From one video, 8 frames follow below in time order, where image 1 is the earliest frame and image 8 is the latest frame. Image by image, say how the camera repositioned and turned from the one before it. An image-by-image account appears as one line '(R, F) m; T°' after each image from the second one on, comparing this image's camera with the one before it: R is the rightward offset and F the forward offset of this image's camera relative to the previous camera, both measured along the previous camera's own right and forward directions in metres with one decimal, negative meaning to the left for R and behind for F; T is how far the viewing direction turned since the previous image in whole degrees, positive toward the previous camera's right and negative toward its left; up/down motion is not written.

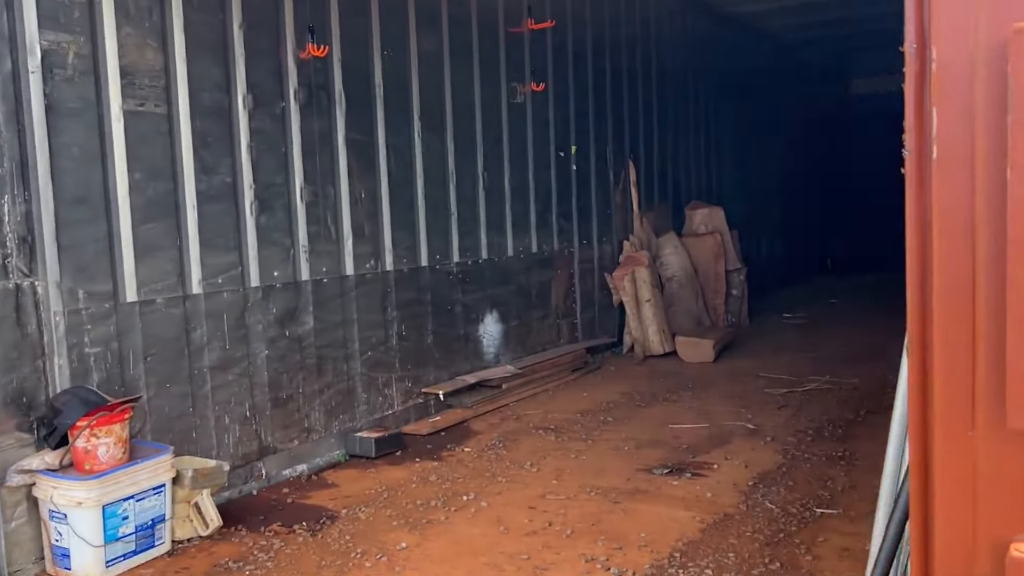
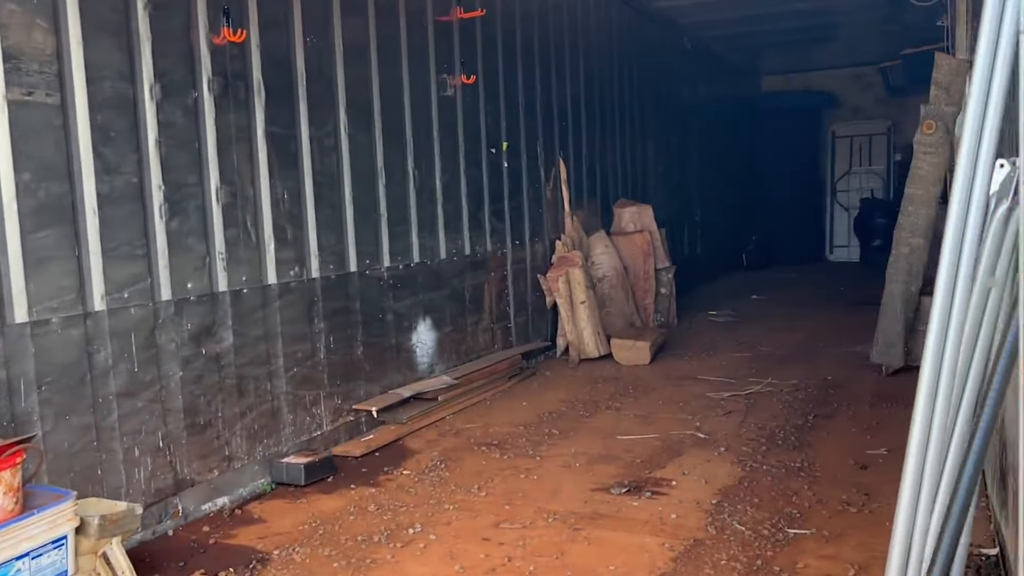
(-0.1, +0.3) m; +6°
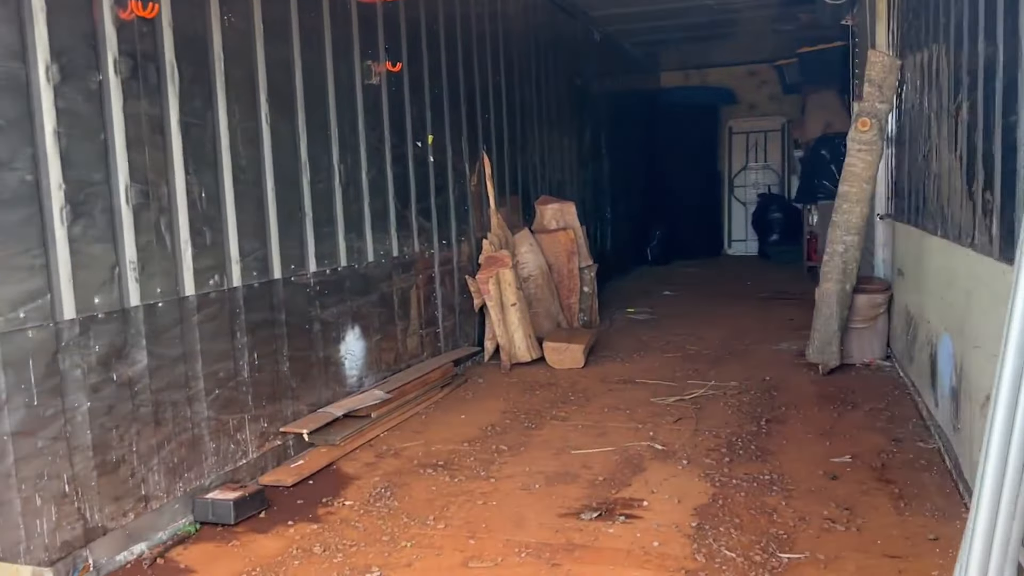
(-0.2, +0.3) m; +7°
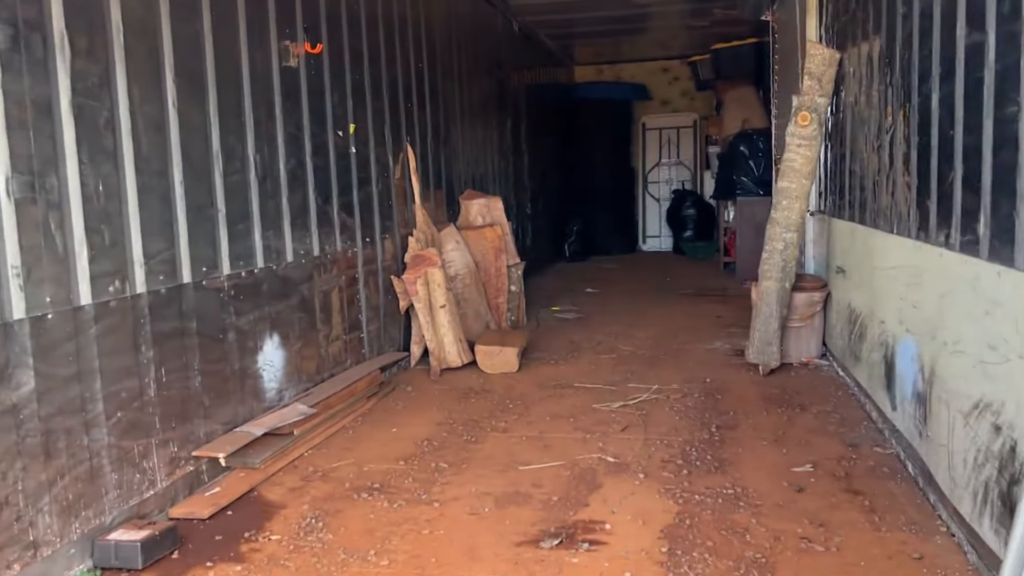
(-0.1, +0.3) m; +6°
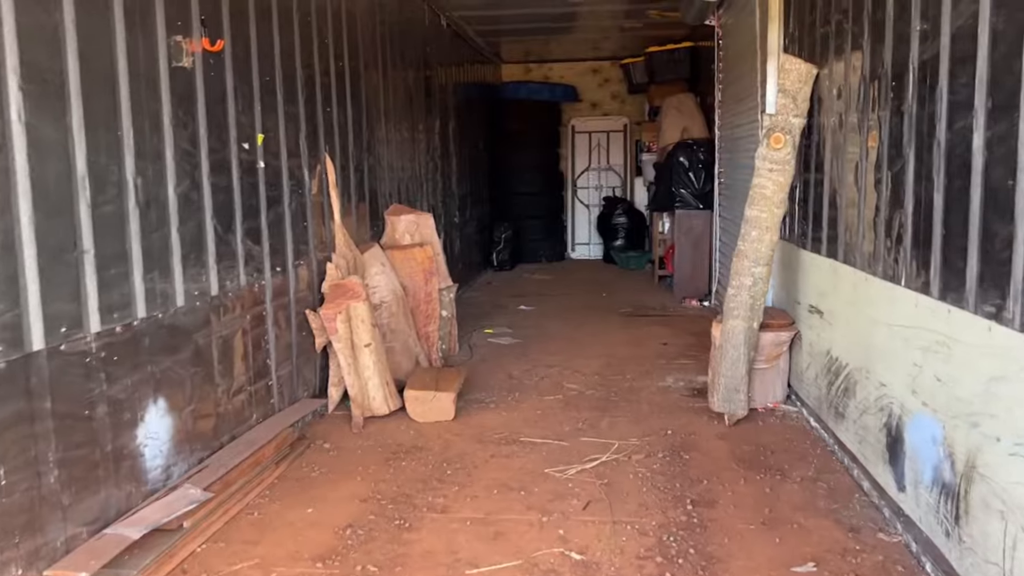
(-0.1, +0.6) m; +6°
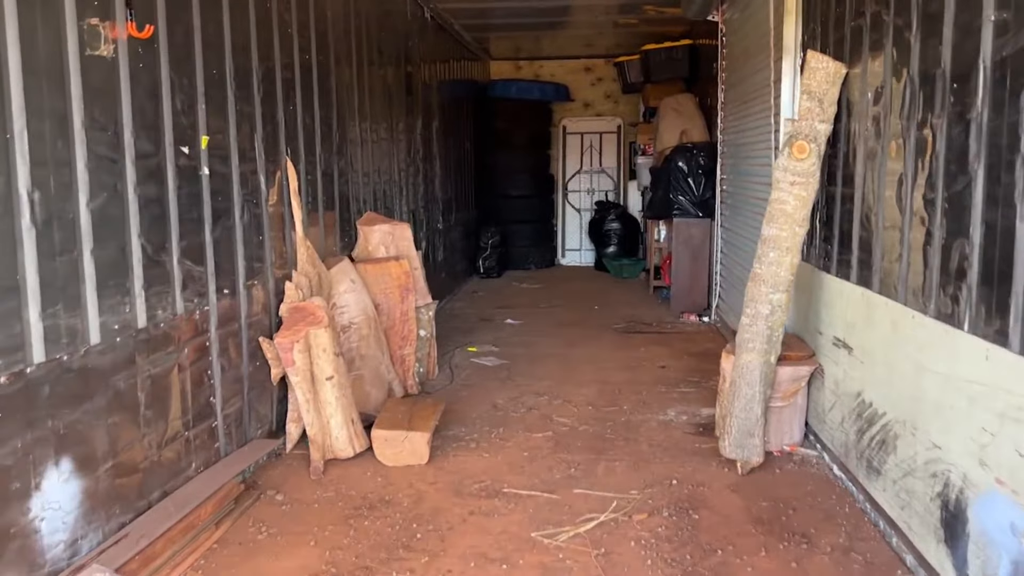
(0.0, +0.5) m; +1°
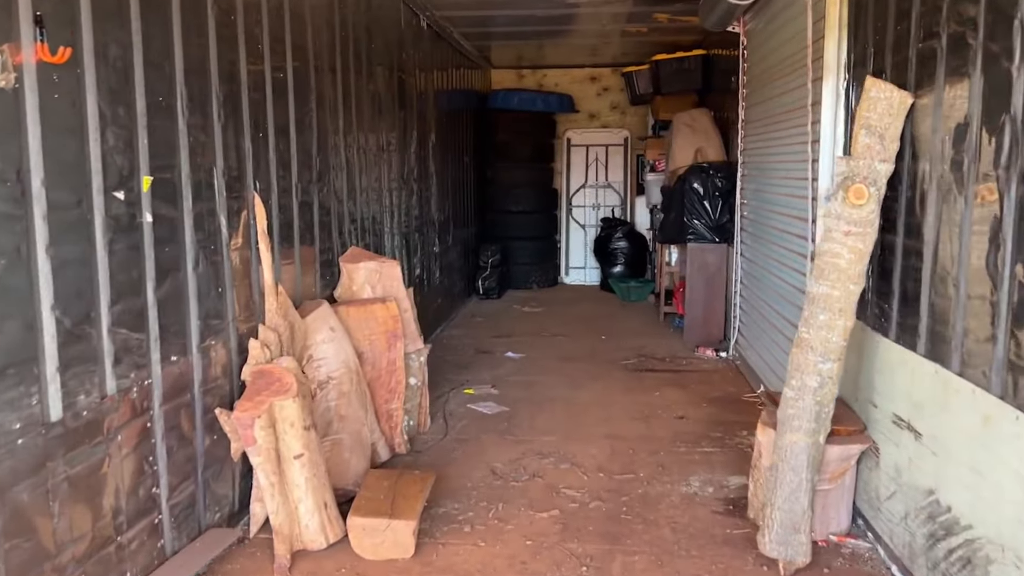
(0.0, +0.6) m; 0°
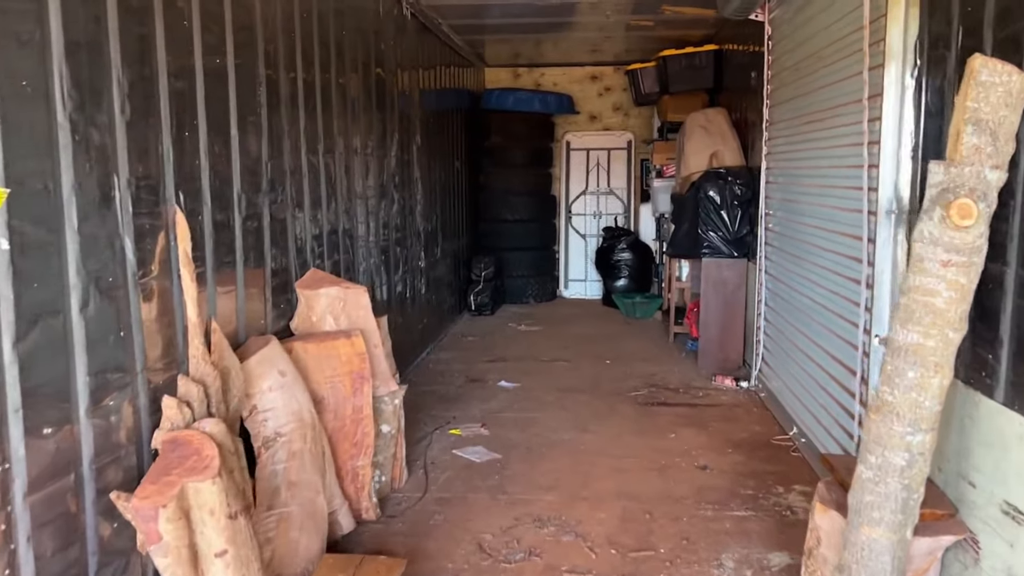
(0.0, +0.7) m; 0°
